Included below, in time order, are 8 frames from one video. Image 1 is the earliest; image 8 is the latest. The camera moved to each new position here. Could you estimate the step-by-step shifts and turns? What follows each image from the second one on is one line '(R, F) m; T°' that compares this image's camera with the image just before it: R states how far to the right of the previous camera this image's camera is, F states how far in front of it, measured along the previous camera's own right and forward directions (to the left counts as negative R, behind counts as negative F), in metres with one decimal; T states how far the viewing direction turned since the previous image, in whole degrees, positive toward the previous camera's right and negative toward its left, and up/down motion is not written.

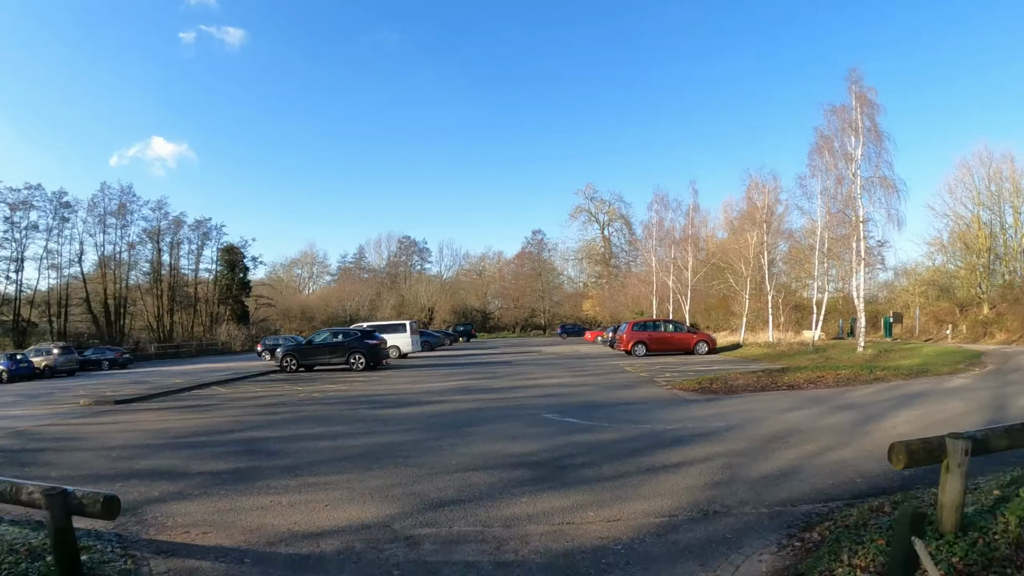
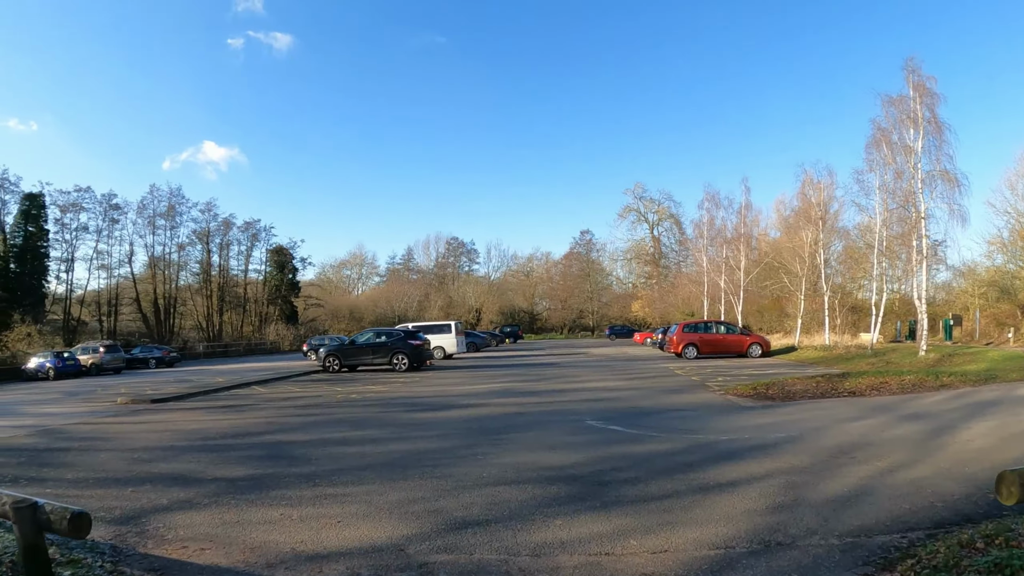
(+0.1, +0.6) m; -4°
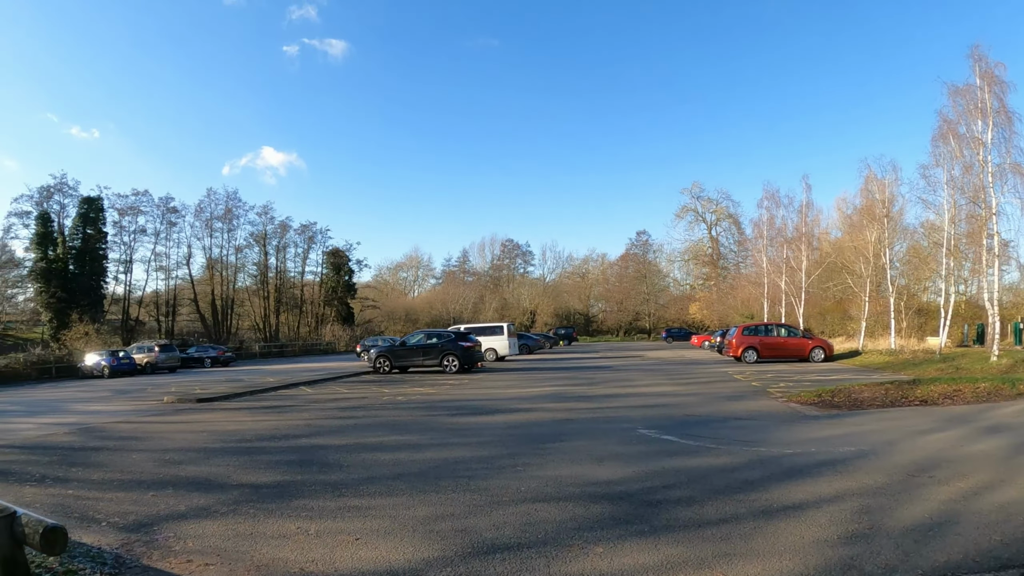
(+0.1, +0.5) m; -5°
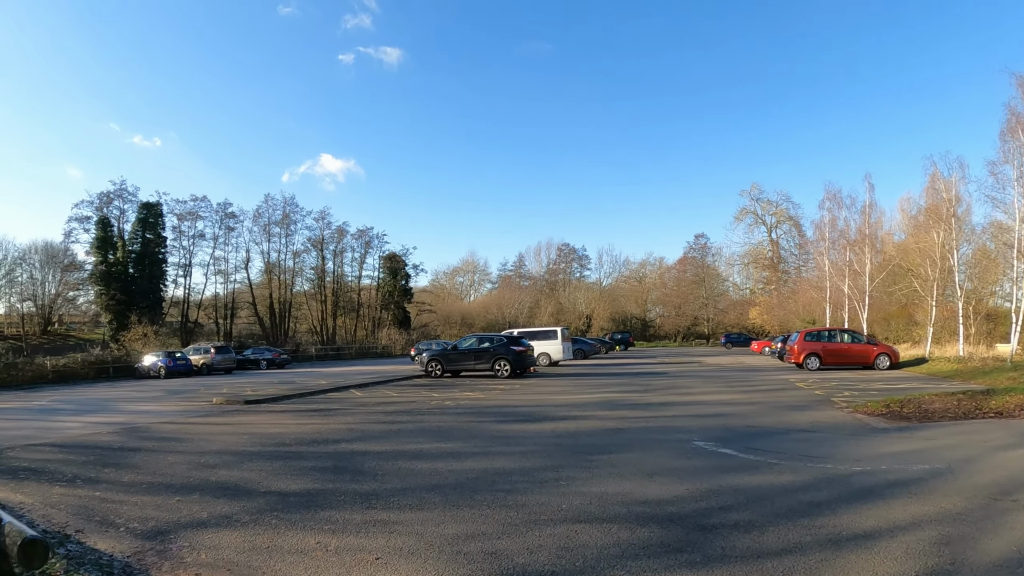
(+0.1, +0.4) m; -5°
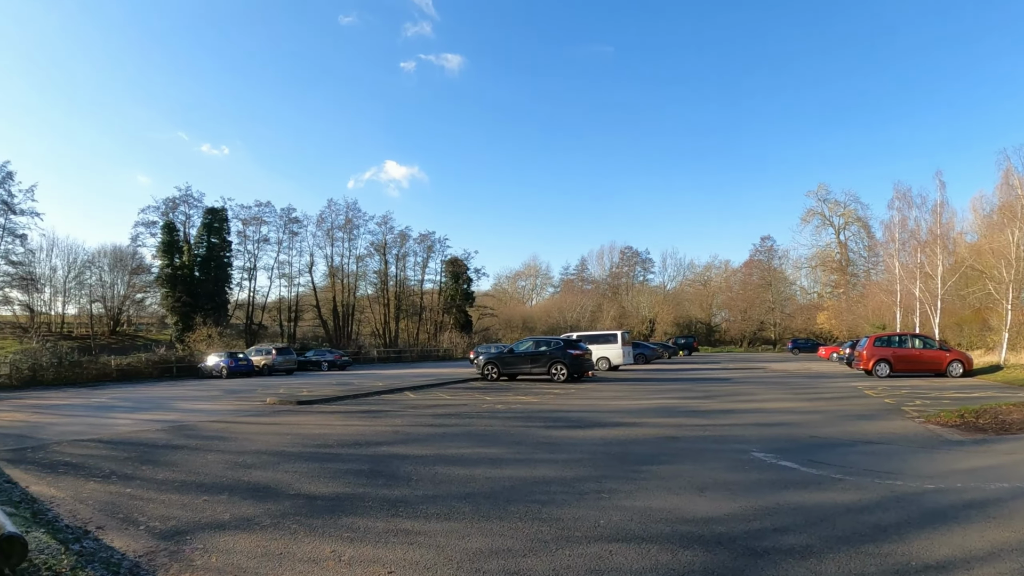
(+0.2, +0.4) m; -6°
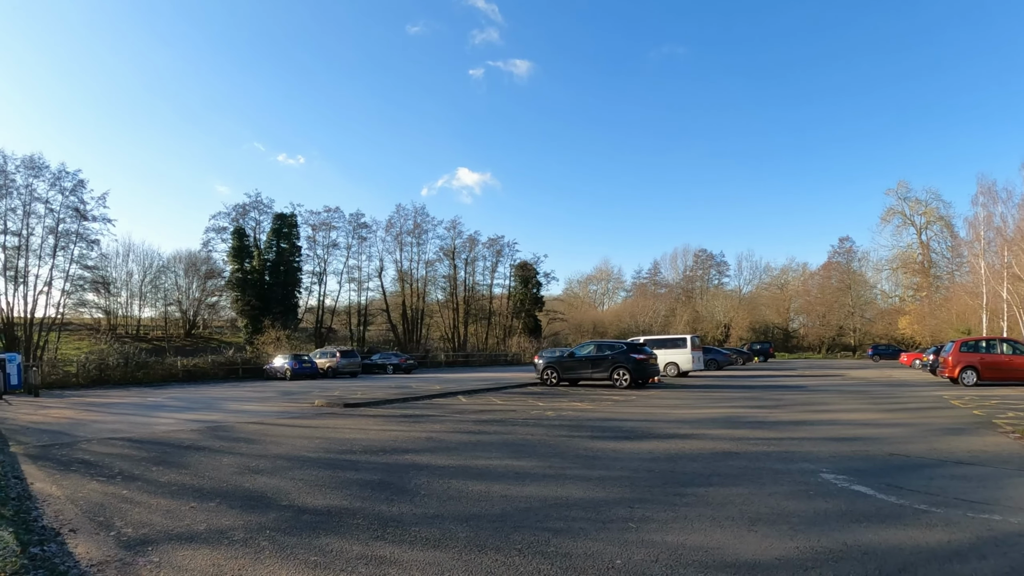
(+0.6, +0.7) m; -7°
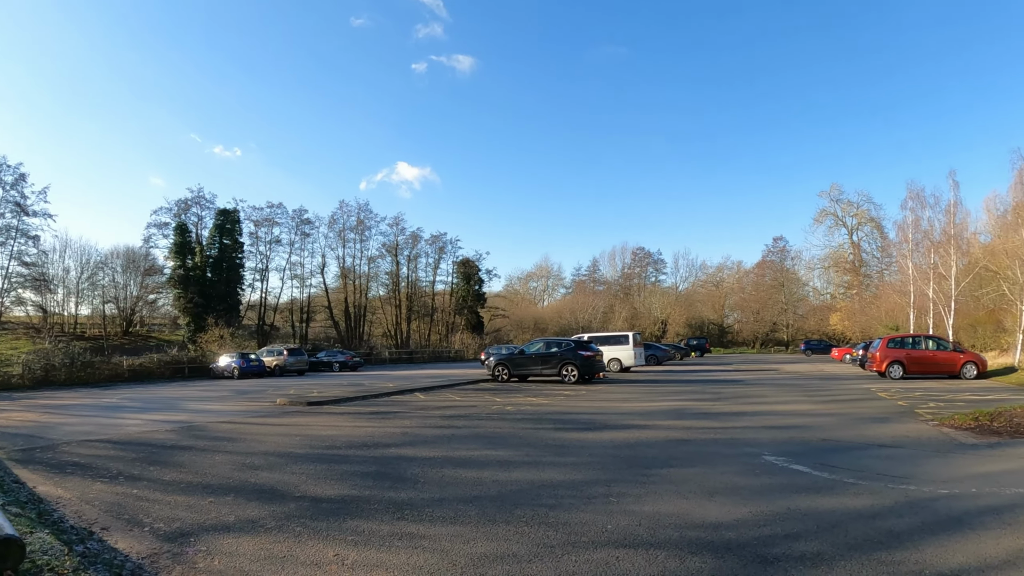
(-0.6, -0.6) m; +6°
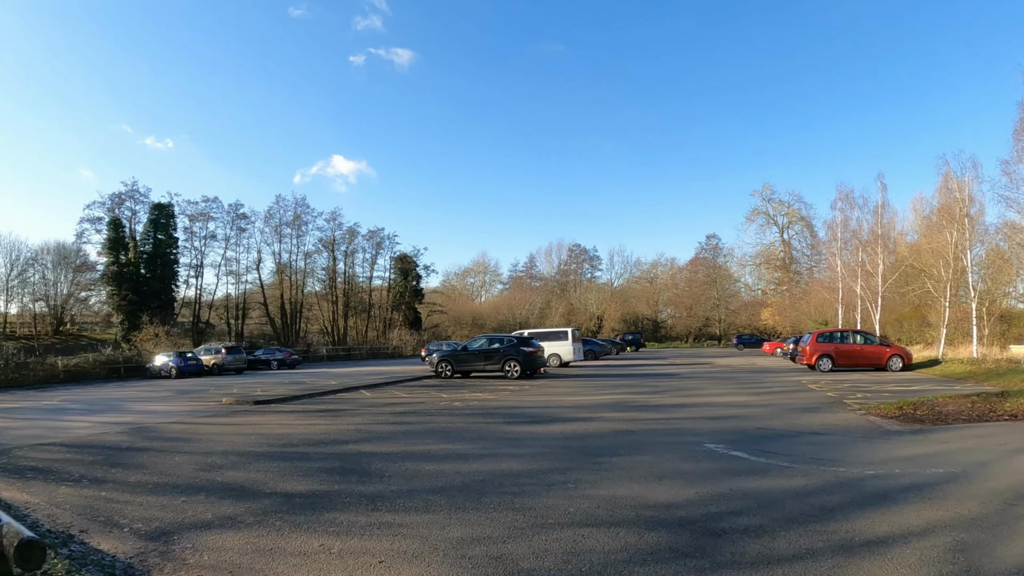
(-0.3, -0.3) m; +6°
